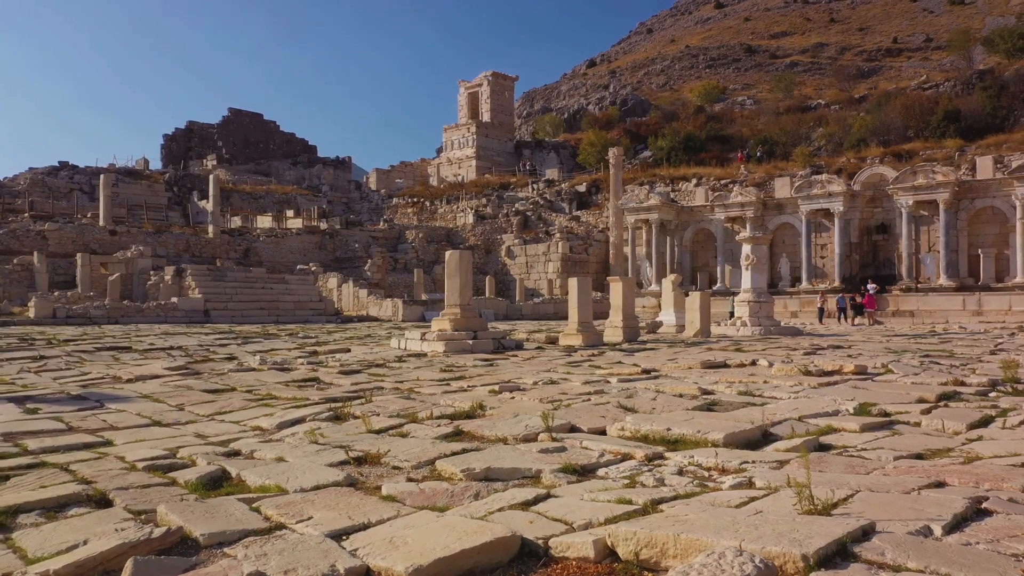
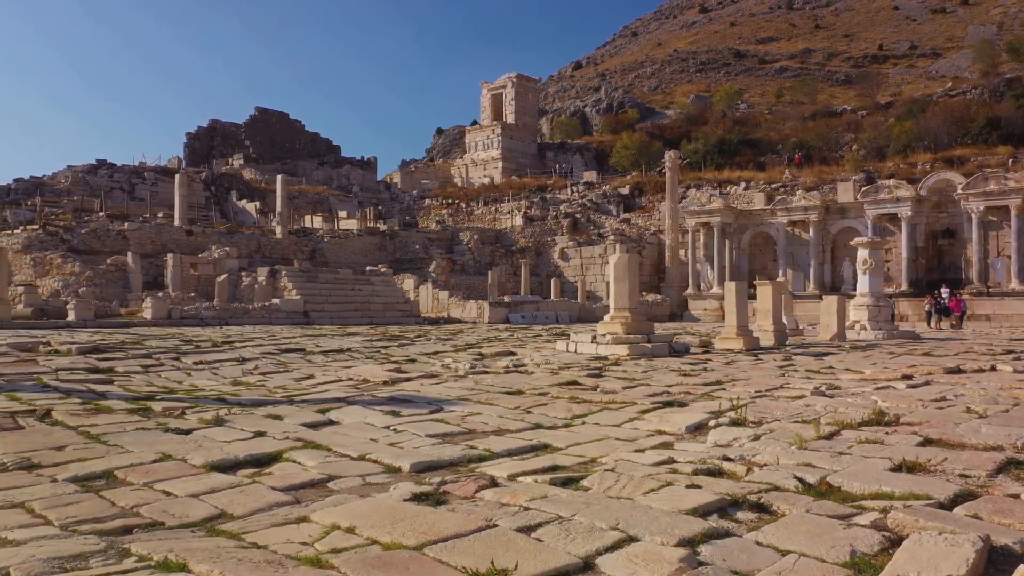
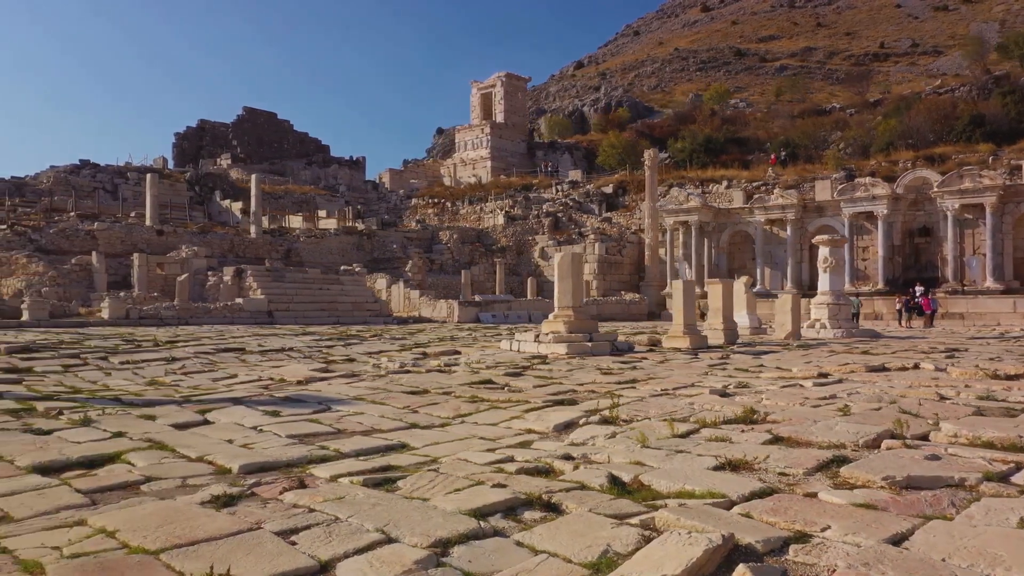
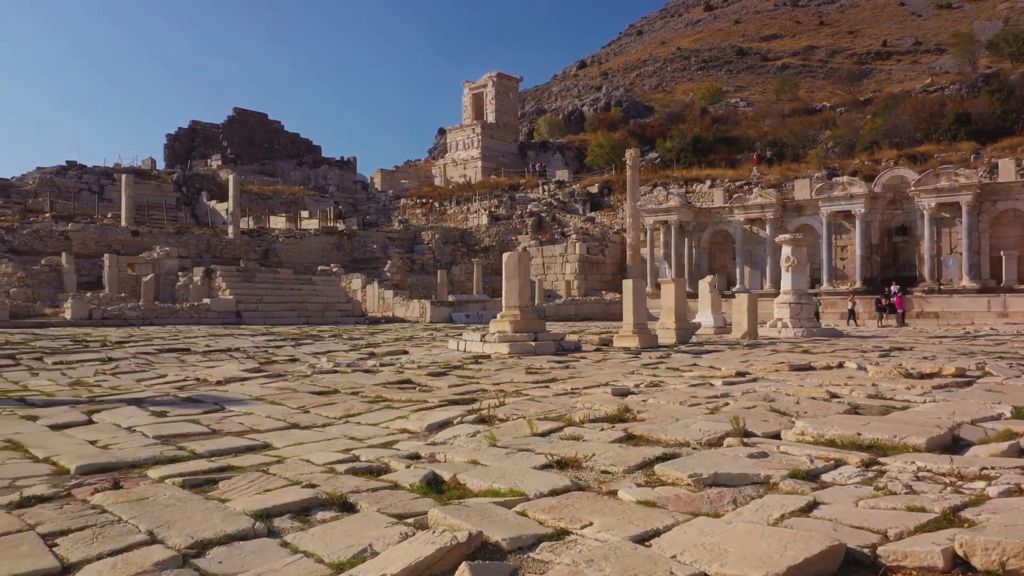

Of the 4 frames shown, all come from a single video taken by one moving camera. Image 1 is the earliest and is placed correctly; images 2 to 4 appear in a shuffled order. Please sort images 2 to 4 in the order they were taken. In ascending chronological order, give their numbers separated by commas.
4, 3, 2
